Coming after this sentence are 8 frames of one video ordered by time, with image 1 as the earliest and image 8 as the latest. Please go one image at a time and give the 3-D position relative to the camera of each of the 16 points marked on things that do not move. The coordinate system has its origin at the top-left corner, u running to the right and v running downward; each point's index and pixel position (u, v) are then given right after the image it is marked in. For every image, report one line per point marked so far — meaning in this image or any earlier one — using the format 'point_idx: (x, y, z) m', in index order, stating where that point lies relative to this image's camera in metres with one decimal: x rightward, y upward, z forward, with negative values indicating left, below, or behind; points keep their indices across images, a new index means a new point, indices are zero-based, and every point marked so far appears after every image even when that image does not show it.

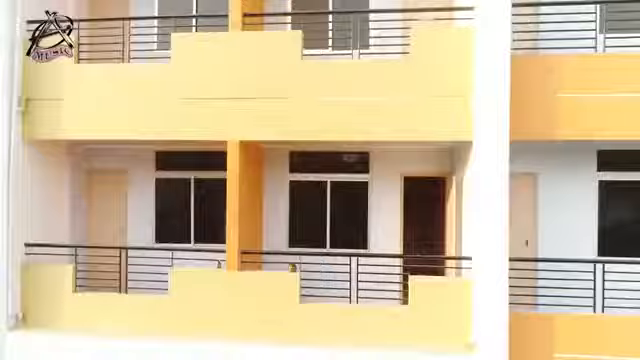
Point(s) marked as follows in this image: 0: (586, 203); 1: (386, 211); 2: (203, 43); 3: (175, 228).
0: (+1.6, -0.1, +6.7) m
1: (+0.4, -0.2, +7.2) m
2: (-0.7, +0.8, +6.3) m
3: (-1.0, -0.3, +7.8) m
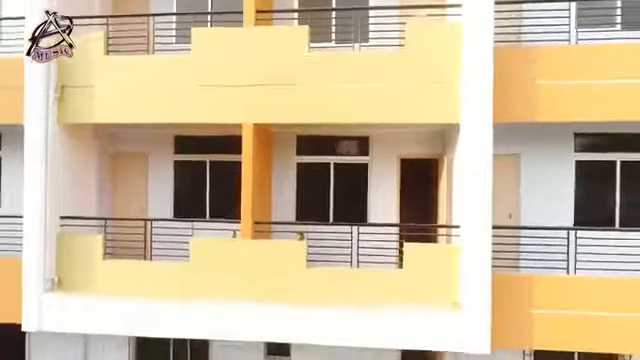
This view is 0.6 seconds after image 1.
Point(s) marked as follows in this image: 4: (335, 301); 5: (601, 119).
0: (+1.6, 0.0, +7.4) m
1: (+0.5, 0.0, +8.0) m
2: (-0.6, +0.9, +7.1) m
3: (-1.0, -0.1, +8.5) m
4: (+0.1, -0.7, +6.9) m
5: (+1.7, +0.4, +6.8) m
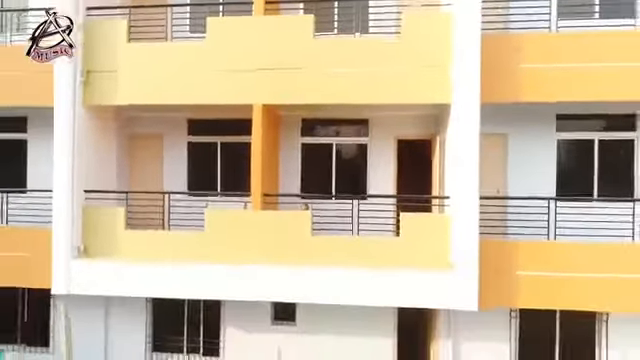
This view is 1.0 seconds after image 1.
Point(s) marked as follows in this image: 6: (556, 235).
0: (+1.7, +0.2, +8.1) m
1: (+0.5, +0.1, +8.7) m
2: (-0.6, +1.1, +7.8) m
3: (-1.0, 0.0, +9.2) m
4: (+0.1, -0.6, +7.6) m
5: (+1.7, +0.5, +7.4) m
6: (+1.7, -0.4, +8.0) m
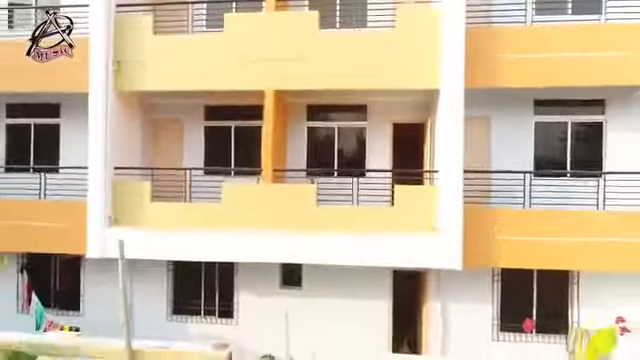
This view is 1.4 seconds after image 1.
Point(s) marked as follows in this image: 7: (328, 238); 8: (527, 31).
0: (+1.7, +0.4, +9.2) m
1: (+0.5, +0.3, +9.7) m
2: (-0.6, +1.3, +8.8) m
3: (-0.9, +0.2, +10.3) m
4: (+0.1, -0.4, +8.6) m
5: (+1.7, +0.7, +8.5) m
6: (+1.7, -0.2, +9.0) m
7: (0.0, -0.4, +8.5) m
8: (+1.6, +1.1, +8.5) m
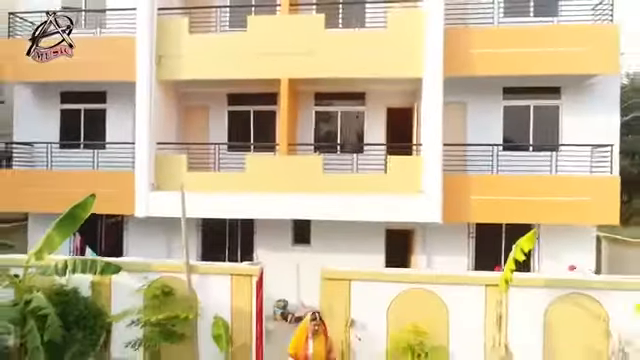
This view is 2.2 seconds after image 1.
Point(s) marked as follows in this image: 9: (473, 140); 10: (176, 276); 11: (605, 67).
0: (+1.8, +0.6, +11.1) m
1: (+0.6, +0.6, +11.6) m
2: (-0.5, +1.5, +10.8) m
3: (-0.9, +0.5, +12.2) m
4: (+0.2, -0.1, +10.5) m
5: (+1.8, +1.0, +10.4) m
6: (+1.8, +0.1, +10.9) m
7: (+0.1, -0.2, +10.5) m
8: (+1.6, +1.4, +10.4) m
9: (+1.5, +0.4, +11.1) m
10: (-0.9, -0.6, +7.4) m
11: (+2.6, +1.0, +10.2) m
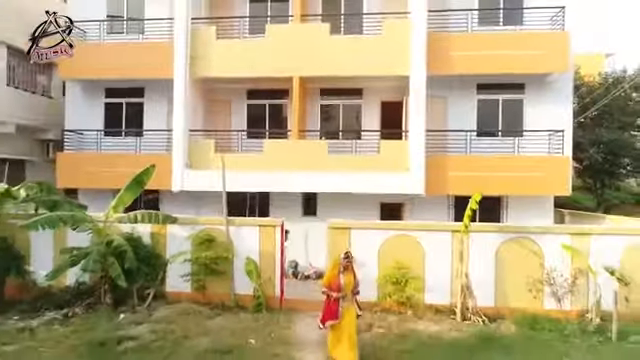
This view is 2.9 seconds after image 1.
0: (+1.8, +0.9, +13.4) m
1: (+0.6, +0.8, +13.9) m
2: (-0.5, +1.8, +13.0) m
3: (-0.8, +0.7, +14.5) m
4: (+0.2, +0.1, +12.8) m
5: (+1.9, +1.2, +12.7) m
6: (+1.8, +0.3, +13.2) m
7: (+0.2, 0.0, +12.7) m
8: (+1.7, +1.6, +12.7) m
9: (+1.6, +0.6, +13.4) m
10: (-0.9, -0.4, +9.7) m
11: (+2.6, +1.3, +12.5) m
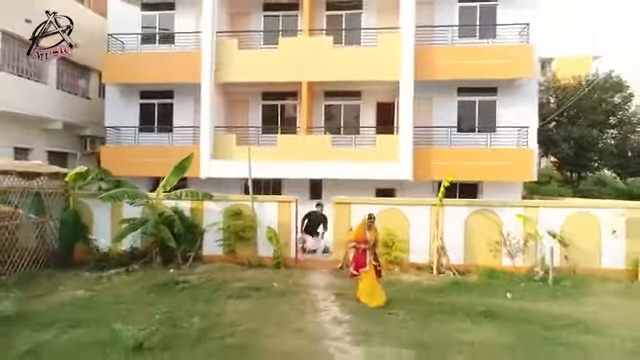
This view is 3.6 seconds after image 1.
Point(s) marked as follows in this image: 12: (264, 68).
0: (+1.9, +1.0, +15.8) m
1: (+0.7, +1.0, +16.4) m
2: (-0.4, +1.9, +15.5) m
3: (-0.8, +0.9, +16.9) m
4: (+0.3, +0.3, +15.2) m
5: (+1.9, +1.4, +15.1) m
6: (+1.9, +0.4, +15.6) m
7: (+0.2, +0.2, +15.2) m
8: (+1.8, +1.8, +15.2) m
9: (+1.6, +0.8, +15.8) m
10: (-0.8, -0.2, +12.1) m
11: (+2.7, +1.4, +14.9) m
12: (-0.8, +1.5, +15.6) m
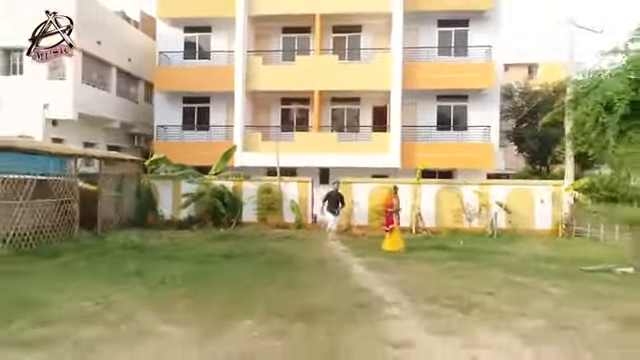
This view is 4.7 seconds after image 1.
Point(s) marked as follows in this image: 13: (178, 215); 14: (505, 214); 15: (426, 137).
0: (+2.0, +1.2, +20.0) m
1: (+0.8, +1.2, +20.5) m
2: (-0.2, +2.1, +19.7) m
3: (-0.6, +1.1, +21.1) m
4: (+0.5, +0.5, +19.4) m
5: (+2.1, +1.6, +19.3) m
6: (+2.0, +0.6, +19.8) m
7: (+0.4, +0.4, +19.4) m
8: (+1.9, +2.0, +19.3) m
9: (+1.8, +1.0, +20.0) m
10: (-0.7, 0.0, +16.3) m
11: (+2.8, +1.6, +19.1) m
12: (-0.6, +1.8, +19.8) m
13: (-2.1, -0.5, +16.4) m
14: (+2.5, -0.5, +15.3) m
15: (+1.9, +0.8, +19.8) m
